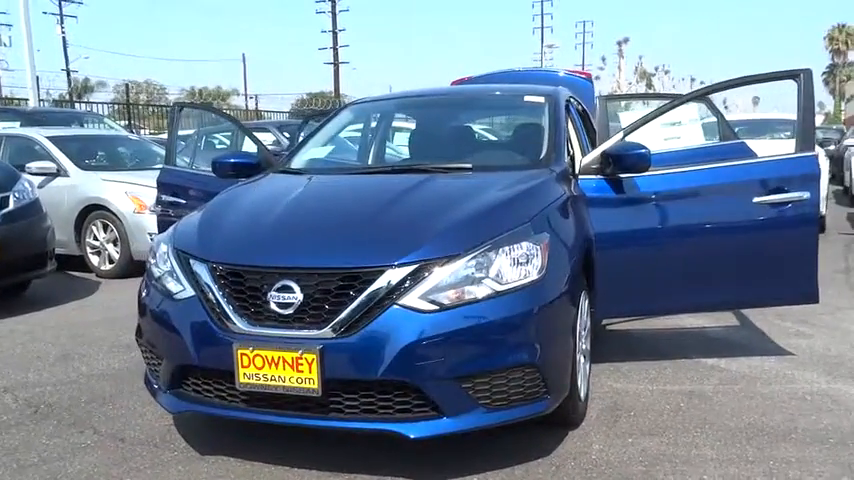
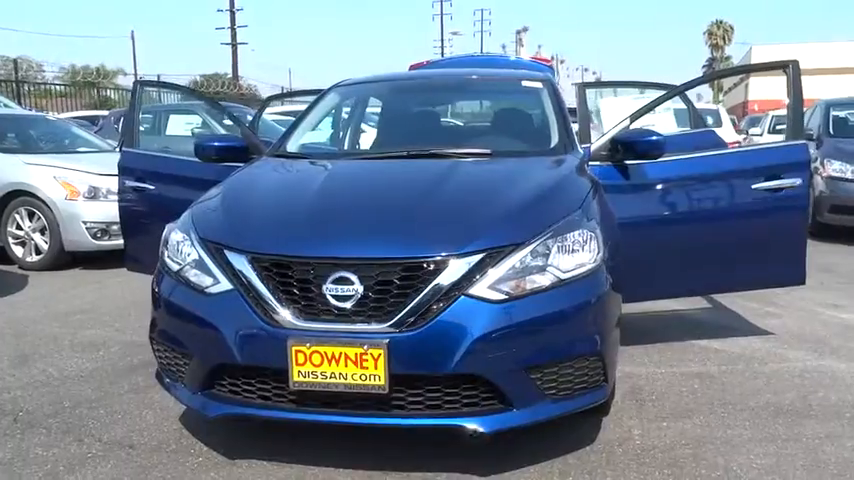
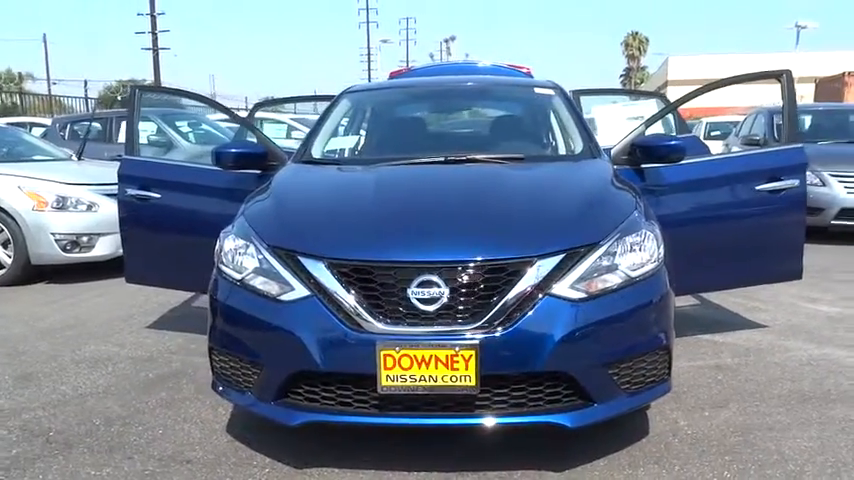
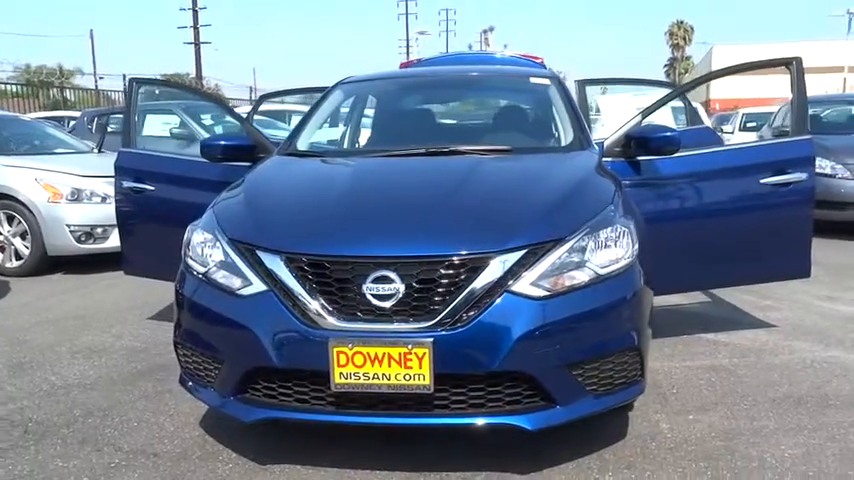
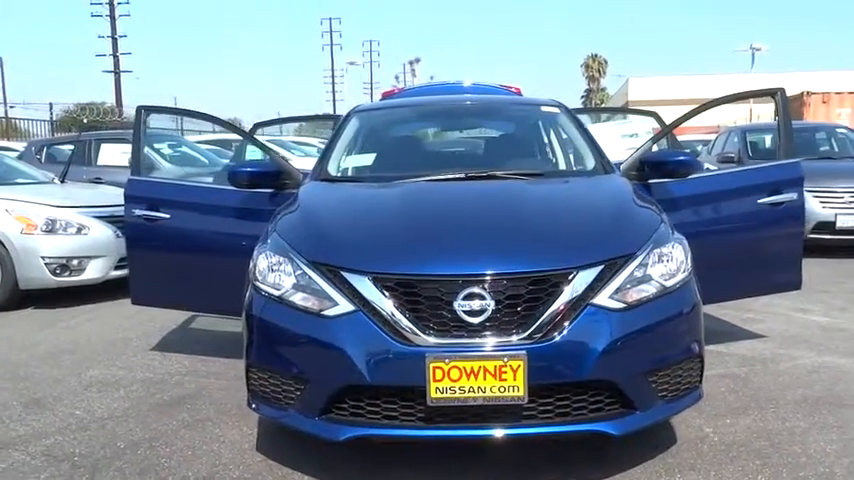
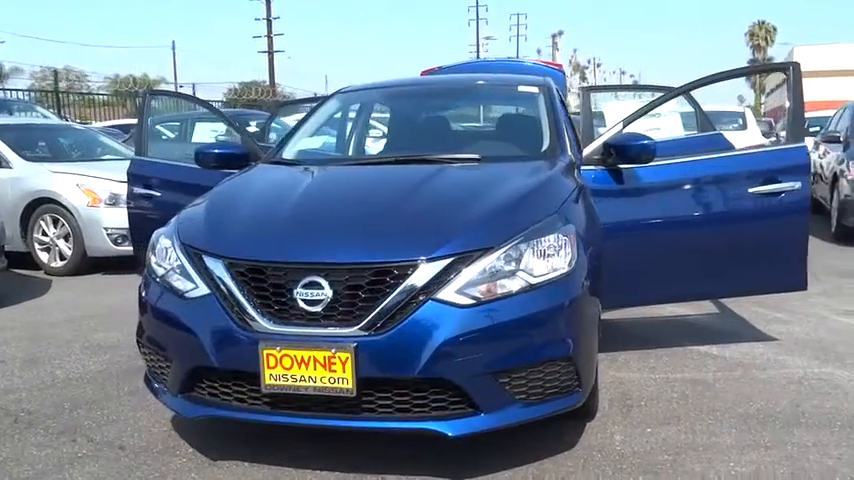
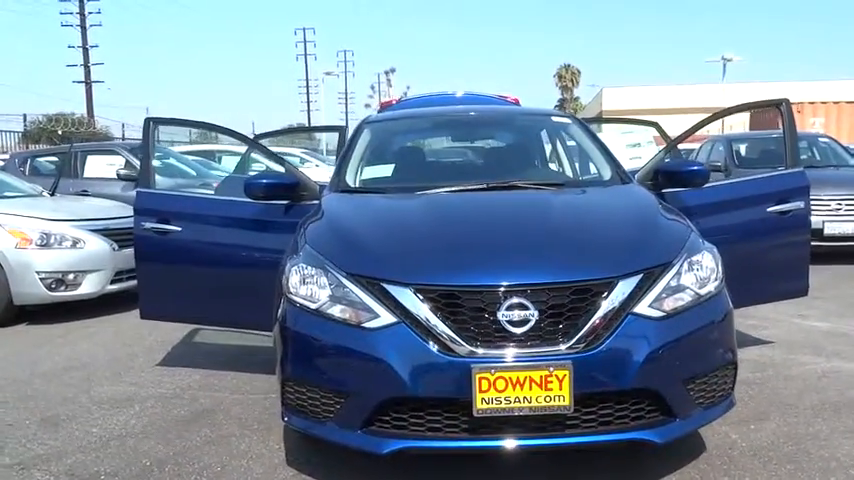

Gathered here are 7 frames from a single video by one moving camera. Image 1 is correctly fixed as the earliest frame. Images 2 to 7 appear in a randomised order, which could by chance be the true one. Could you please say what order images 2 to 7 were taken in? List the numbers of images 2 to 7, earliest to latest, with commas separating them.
6, 2, 4, 3, 5, 7
